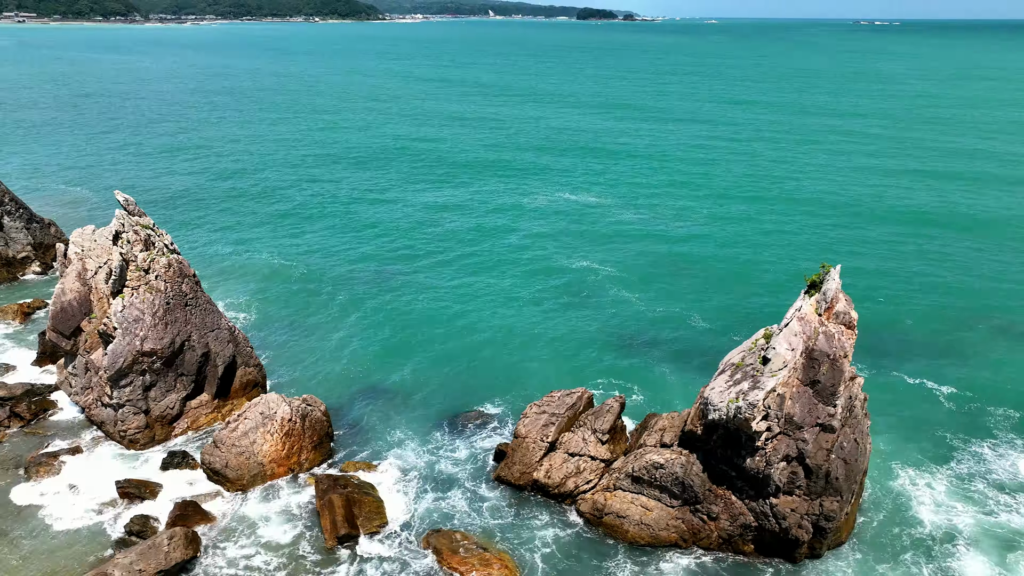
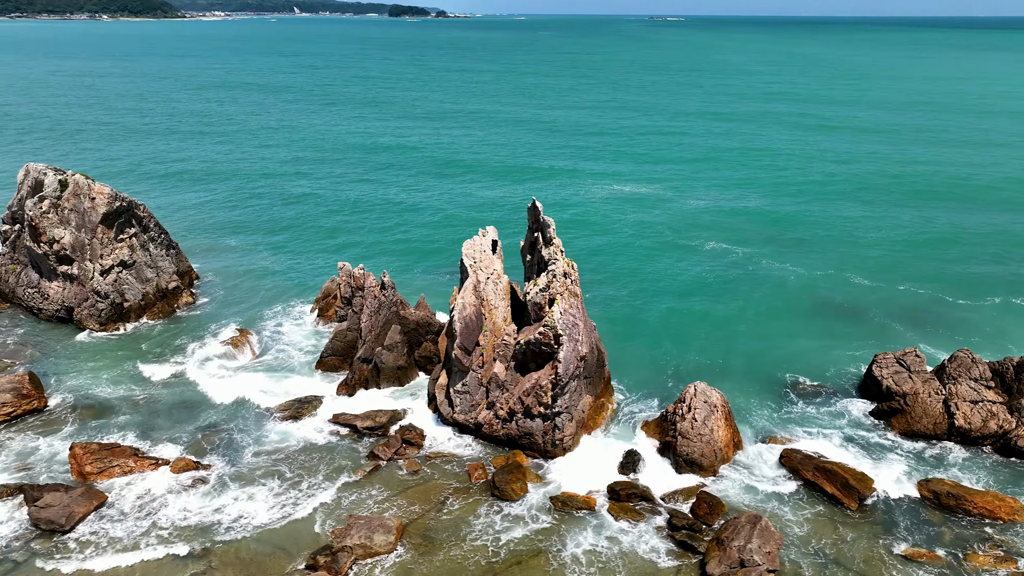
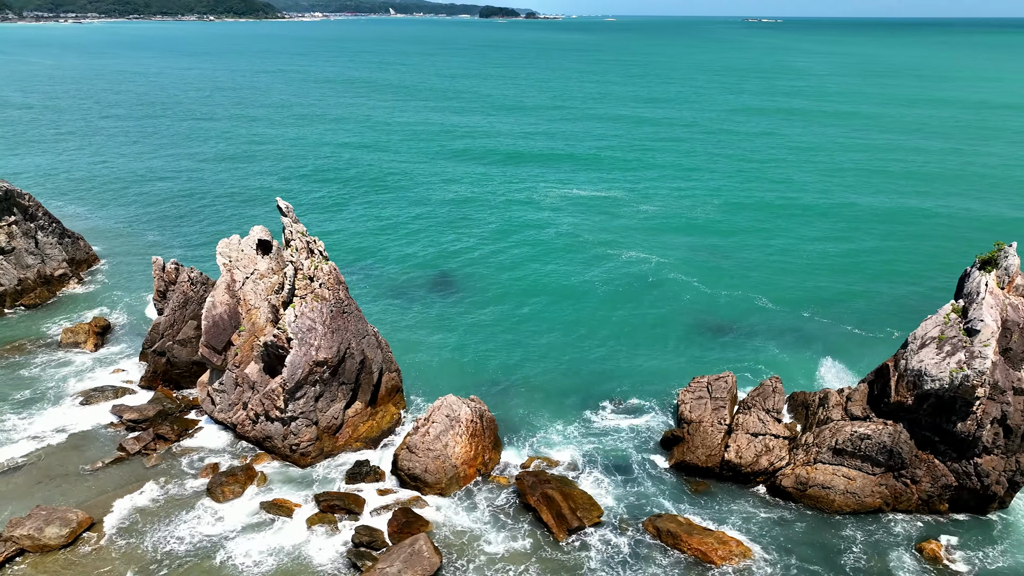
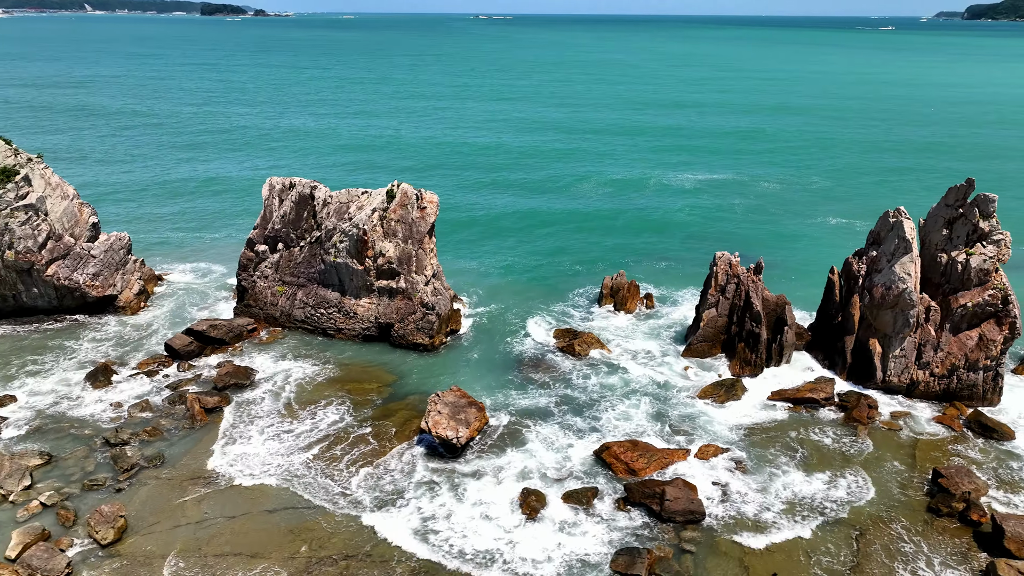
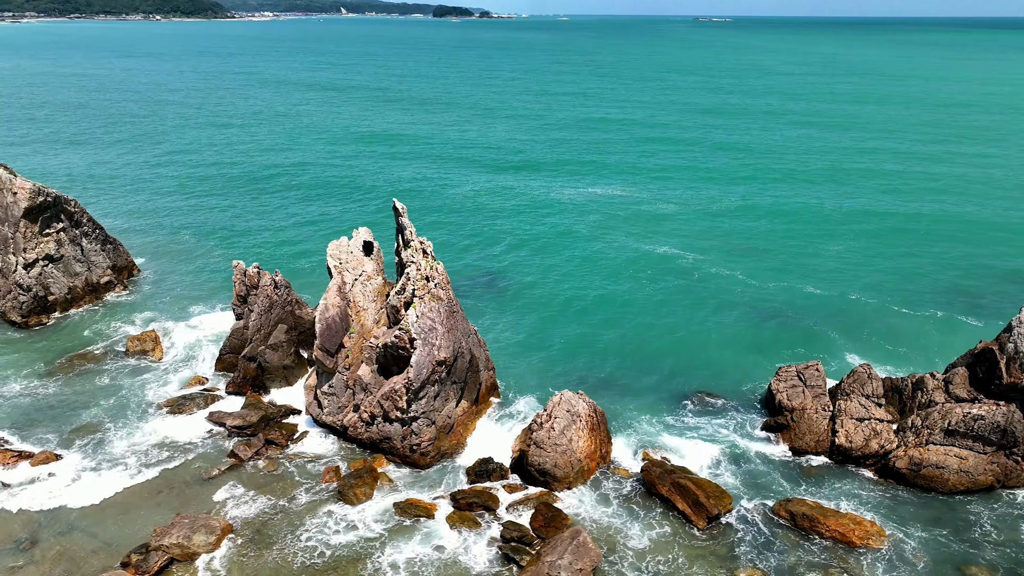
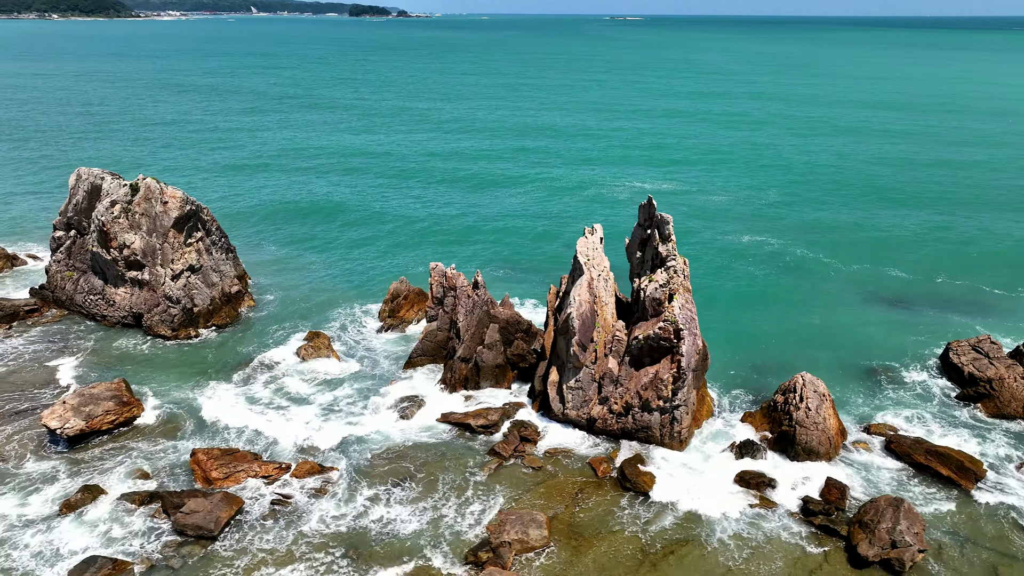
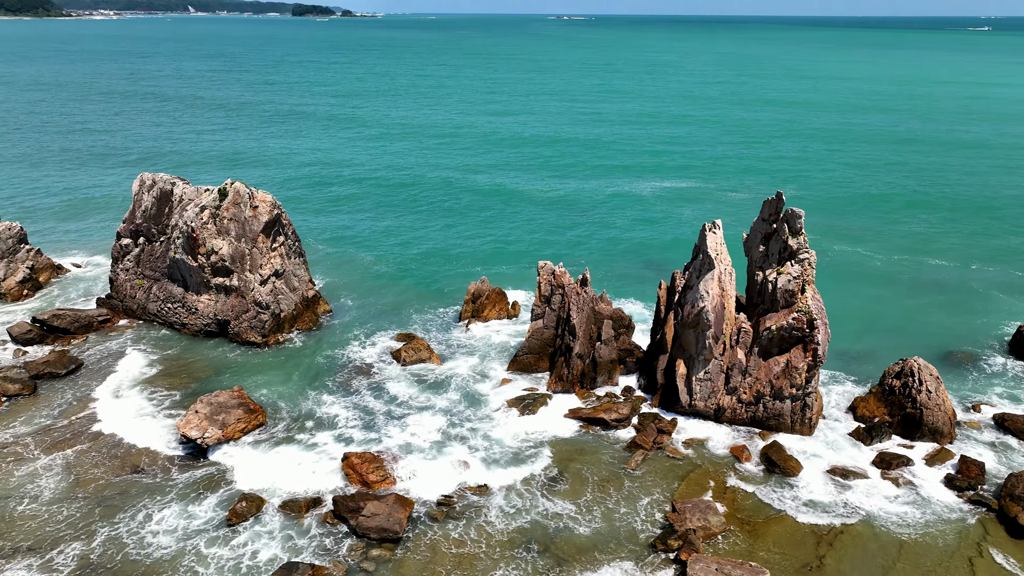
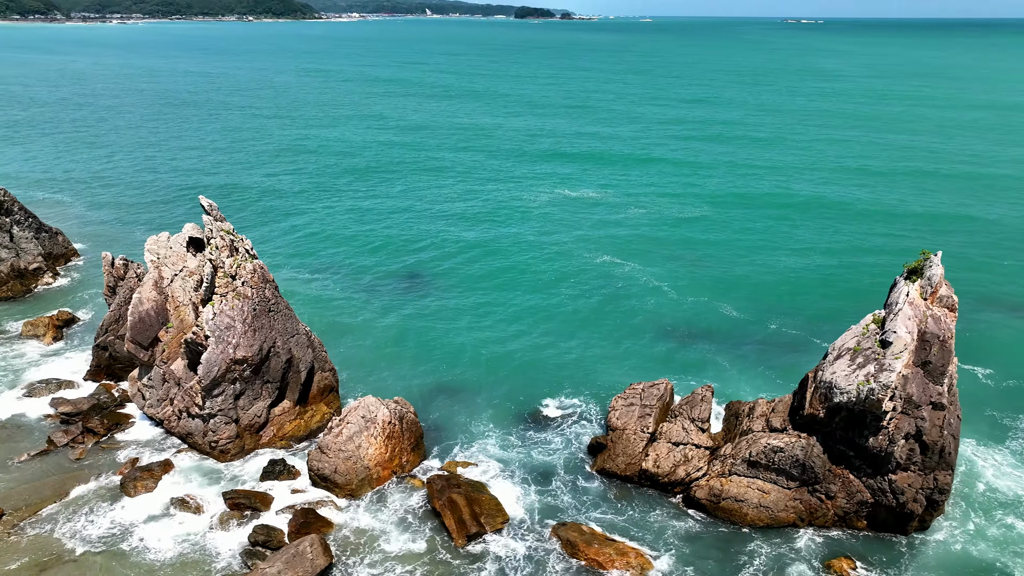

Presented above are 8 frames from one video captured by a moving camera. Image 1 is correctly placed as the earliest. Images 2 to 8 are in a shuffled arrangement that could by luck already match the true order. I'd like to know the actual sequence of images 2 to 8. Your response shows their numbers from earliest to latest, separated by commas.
8, 3, 5, 2, 6, 7, 4
